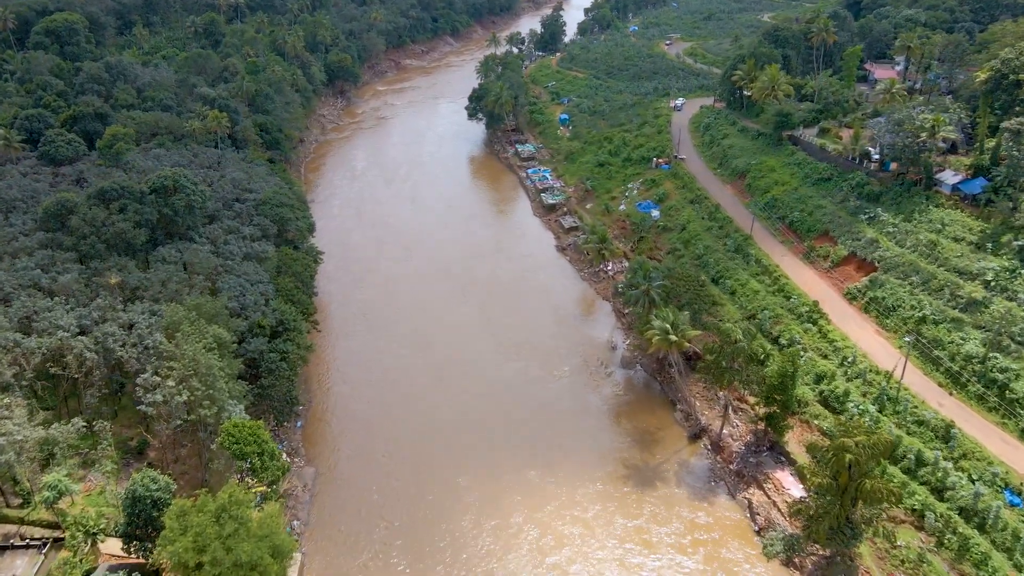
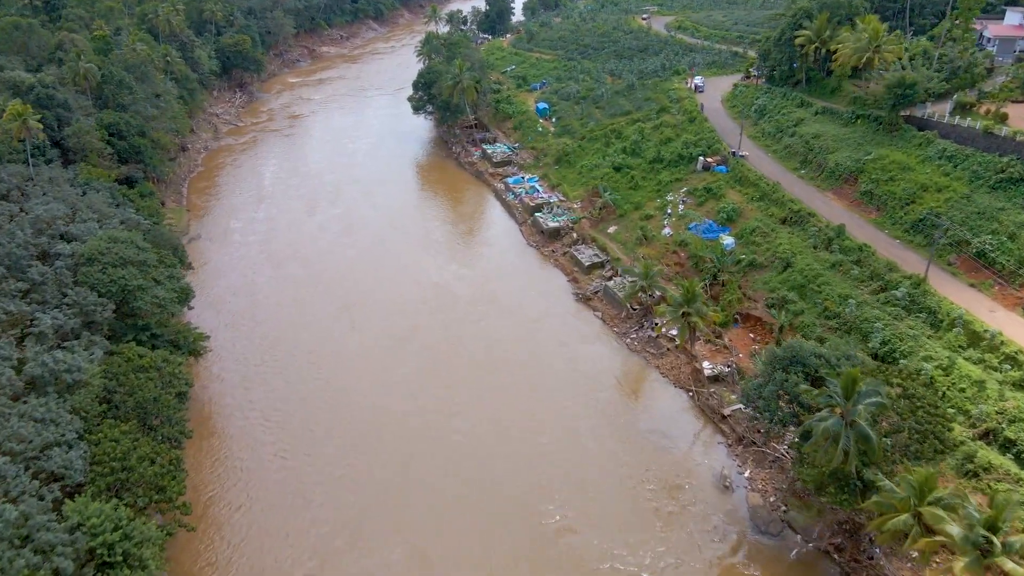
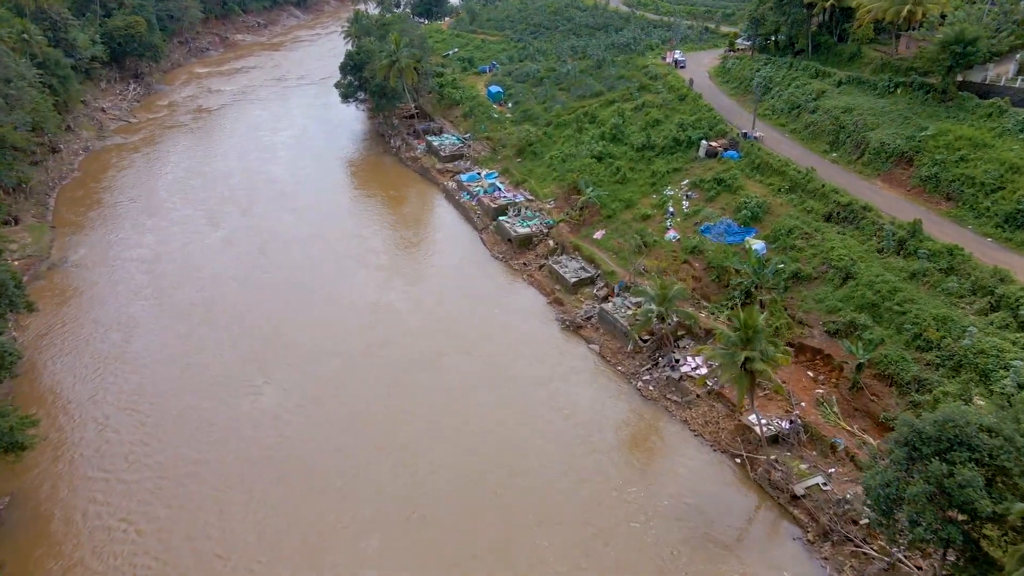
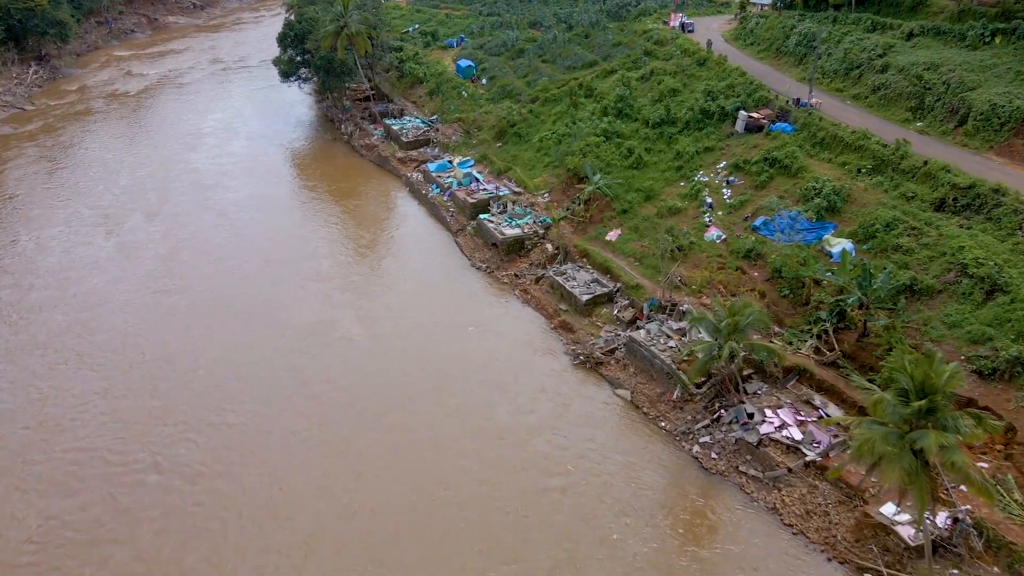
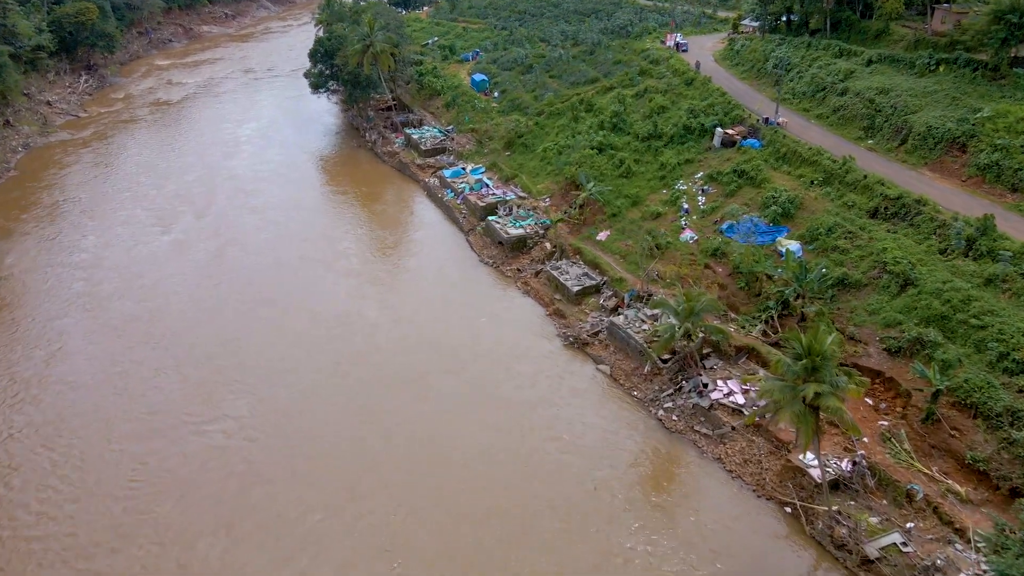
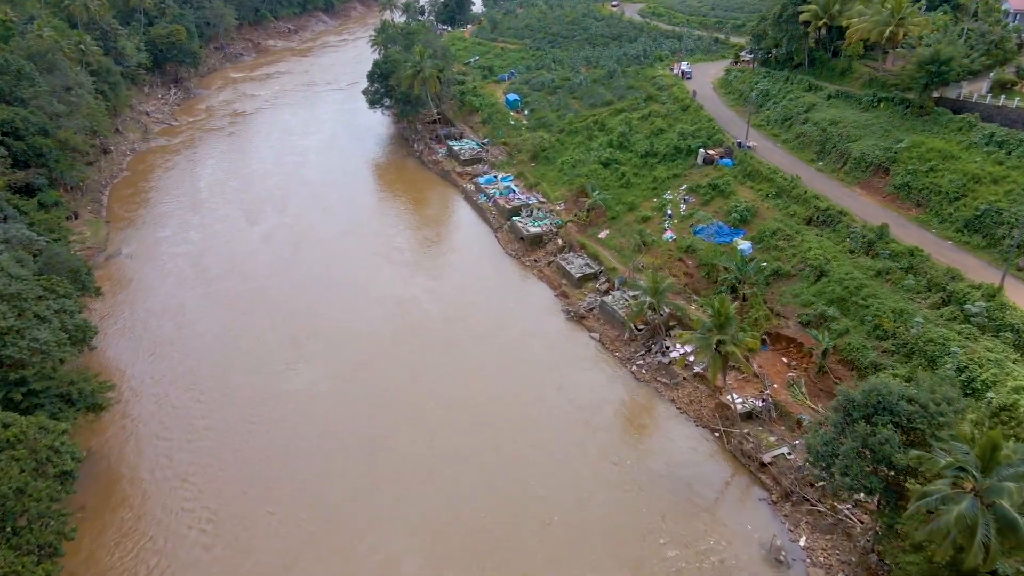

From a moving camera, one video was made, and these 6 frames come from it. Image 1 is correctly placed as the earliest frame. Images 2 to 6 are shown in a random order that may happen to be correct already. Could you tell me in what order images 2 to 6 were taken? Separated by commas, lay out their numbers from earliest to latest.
2, 6, 3, 5, 4
